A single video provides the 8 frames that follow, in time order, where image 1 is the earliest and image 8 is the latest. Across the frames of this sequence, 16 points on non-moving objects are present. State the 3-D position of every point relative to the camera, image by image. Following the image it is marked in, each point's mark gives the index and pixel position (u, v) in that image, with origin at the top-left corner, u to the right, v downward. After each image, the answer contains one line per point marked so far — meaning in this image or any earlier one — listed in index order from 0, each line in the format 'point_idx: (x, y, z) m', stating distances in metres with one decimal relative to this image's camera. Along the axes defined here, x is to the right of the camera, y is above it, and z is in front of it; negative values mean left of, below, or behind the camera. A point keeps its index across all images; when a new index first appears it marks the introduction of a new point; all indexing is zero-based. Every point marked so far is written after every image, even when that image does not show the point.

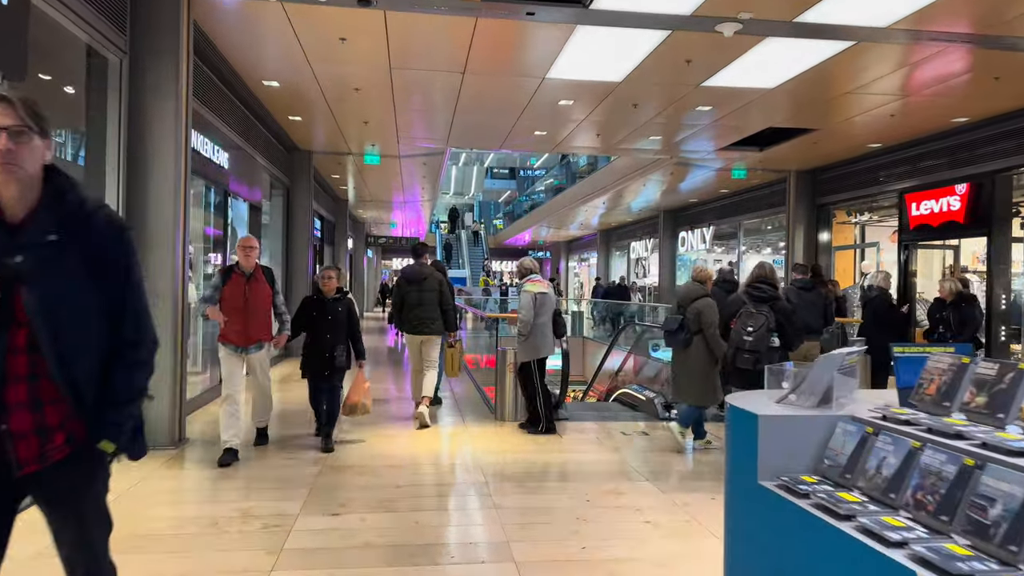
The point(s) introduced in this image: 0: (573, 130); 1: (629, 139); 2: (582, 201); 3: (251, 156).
0: (+0.7, +2.0, +8.9) m
1: (+1.6, +2.0, +9.9) m
2: (+1.9, +2.4, +19.7) m
3: (-3.1, +1.5, +8.5) m
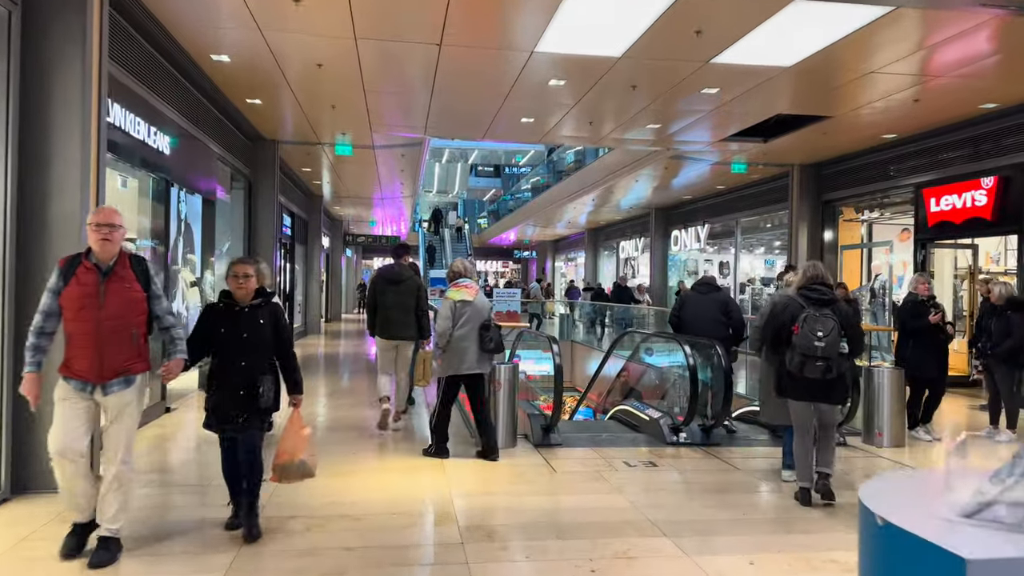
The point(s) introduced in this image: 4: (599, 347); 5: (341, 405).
0: (+0.6, +2.0, +8.2) m
1: (+1.4, +2.0, +9.2) m
2: (+1.5, +2.3, +19.0) m
3: (-3.2, +1.5, +7.6) m
4: (+1.7, -1.2, +14.3) m
5: (-1.7, -1.1, +7.1) m
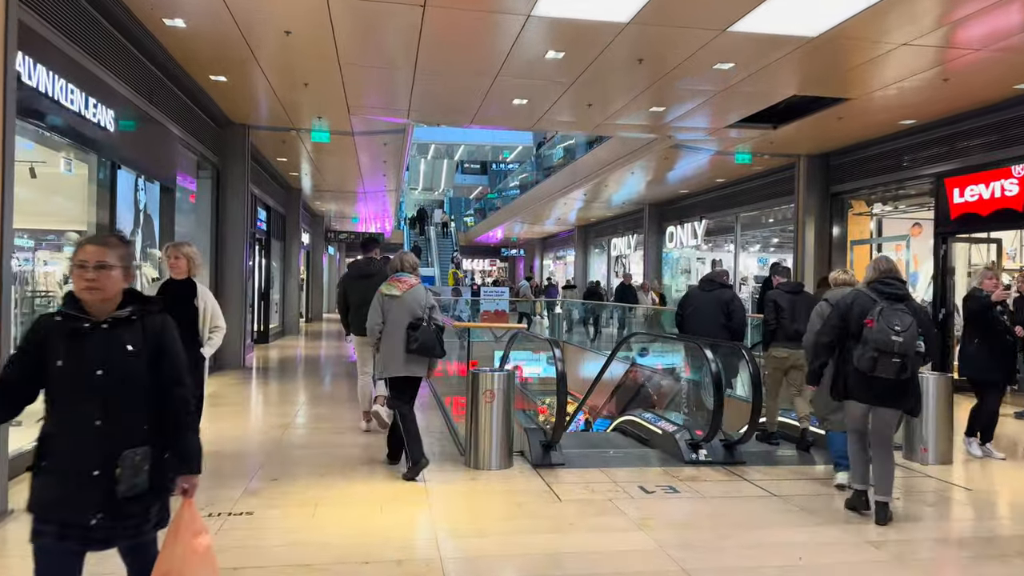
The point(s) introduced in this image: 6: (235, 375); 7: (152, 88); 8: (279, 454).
0: (+0.5, +2.0, +7.5) m
1: (+1.3, +2.0, +8.5) m
2: (+1.2, +2.4, +18.3) m
3: (-3.3, +1.6, +6.9) m
4: (+1.5, -1.1, +13.7) m
5: (-1.7, -1.1, +6.5) m
6: (-3.2, -1.0, +8.4) m
7: (-3.3, +1.8, +6.6) m
8: (-1.5, -1.1, +4.8) m
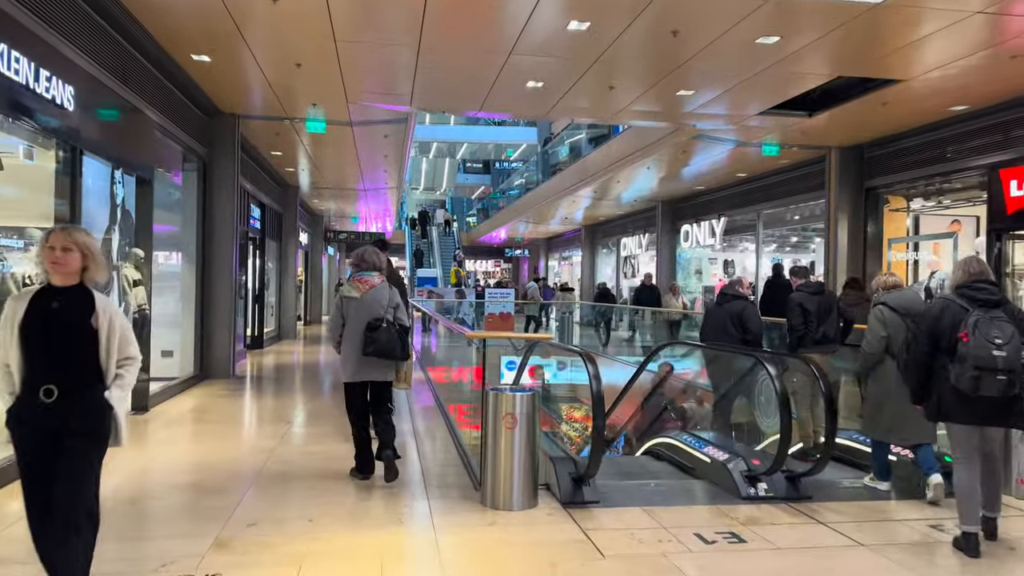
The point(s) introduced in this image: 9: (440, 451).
0: (+0.6, +2.0, +6.9) m
1: (+1.4, +2.0, +7.9) m
2: (+1.3, +2.3, +17.7) m
3: (-3.2, +1.5, +6.3) m
4: (+1.6, -1.2, +13.0) m
5: (-1.6, -1.1, +5.8) m
6: (-3.0, -1.0, +7.8) m
7: (-3.1, +1.8, +6.0) m
8: (-1.4, -1.1, +4.1) m
9: (-0.6, -1.4, +6.3) m
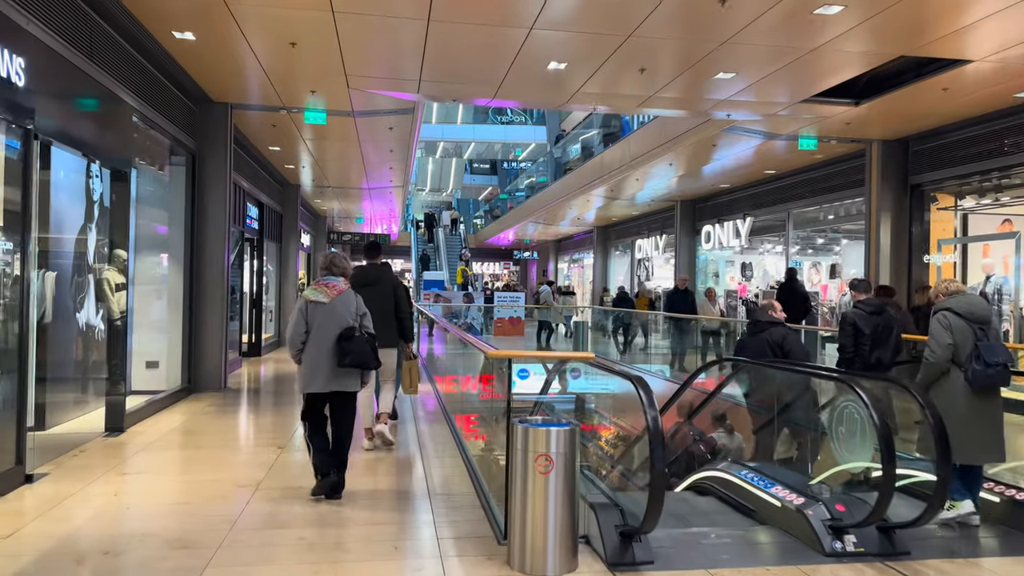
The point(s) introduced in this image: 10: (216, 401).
0: (+0.7, +1.9, +6.2) m
1: (+1.6, +2.0, +7.2) m
2: (+1.6, +2.3, +17.0) m
3: (-3.1, +1.5, +5.6) m
4: (+1.8, -1.2, +12.4) m
5: (-1.5, -1.2, +5.1) m
6: (-2.9, -1.1, +7.1) m
7: (-3.0, +1.8, +5.3) m
8: (-1.3, -1.1, +3.4) m
9: (-0.5, -1.4, +5.6) m
10: (-2.9, -1.1, +7.0) m
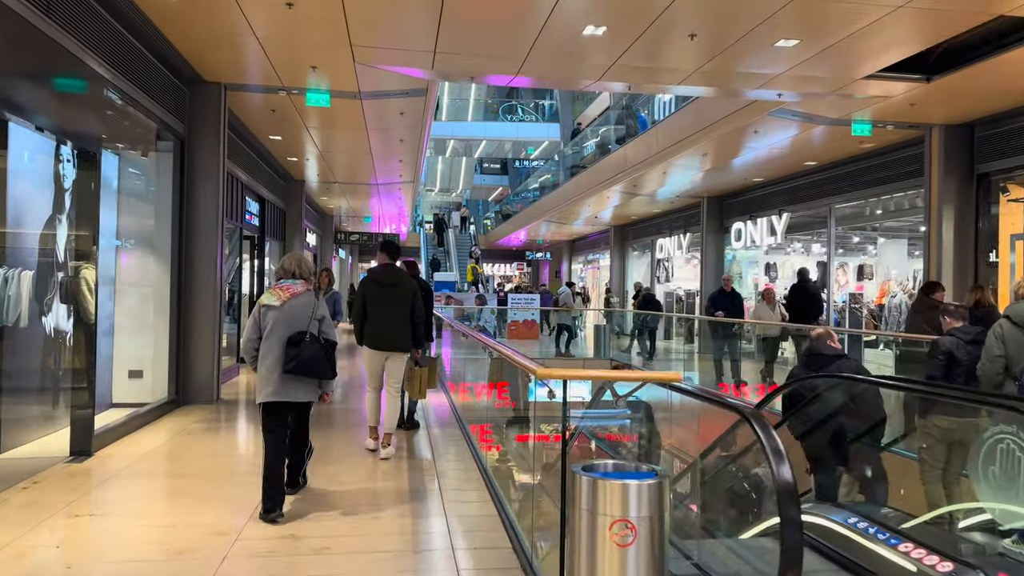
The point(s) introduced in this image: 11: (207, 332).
0: (+1.0, +1.9, +5.4) m
1: (+1.8, +2.0, +6.4) m
2: (+1.9, +2.2, +16.2) m
3: (-2.9, +1.5, +4.9) m
4: (+2.1, -1.3, +11.6) m
5: (-1.3, -1.2, +4.4) m
6: (-2.7, -1.1, +6.4) m
7: (-2.8, +1.8, +4.6) m
8: (-1.1, -1.1, +2.7) m
9: (-0.3, -1.5, +4.9) m
10: (-2.7, -1.1, +6.3) m
11: (-2.8, -0.4, +6.7) m
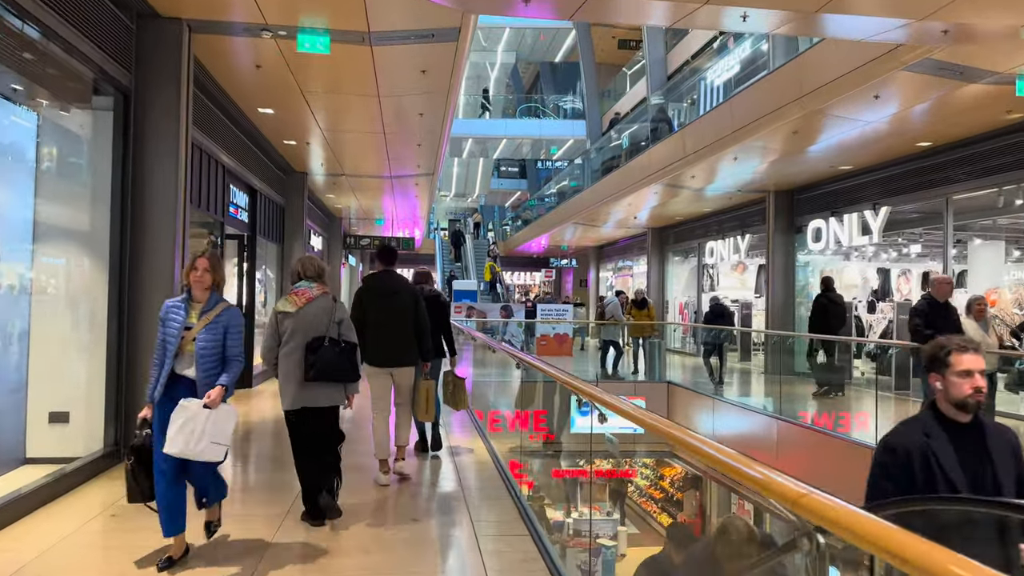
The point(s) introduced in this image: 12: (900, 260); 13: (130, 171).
0: (+1.4, +1.9, +3.7) m
1: (+2.2, +1.9, +4.7) m
2: (+2.5, +2.0, +14.5) m
3: (-2.5, +1.4, +3.2) m
4: (+2.6, -1.4, +9.8) m
5: (-0.9, -1.2, +2.6) m
6: (-2.2, -1.1, +4.7) m
7: (-2.4, +1.7, +2.9) m
8: (-0.7, -1.1, +0.9) m
9: (+0.1, -1.5, +3.1) m
10: (-2.2, -1.2, +4.6) m
11: (-2.4, -0.5, +5.0) m
12: (+5.0, +0.4, +9.5) m
13: (-2.6, +0.7, +4.9) m
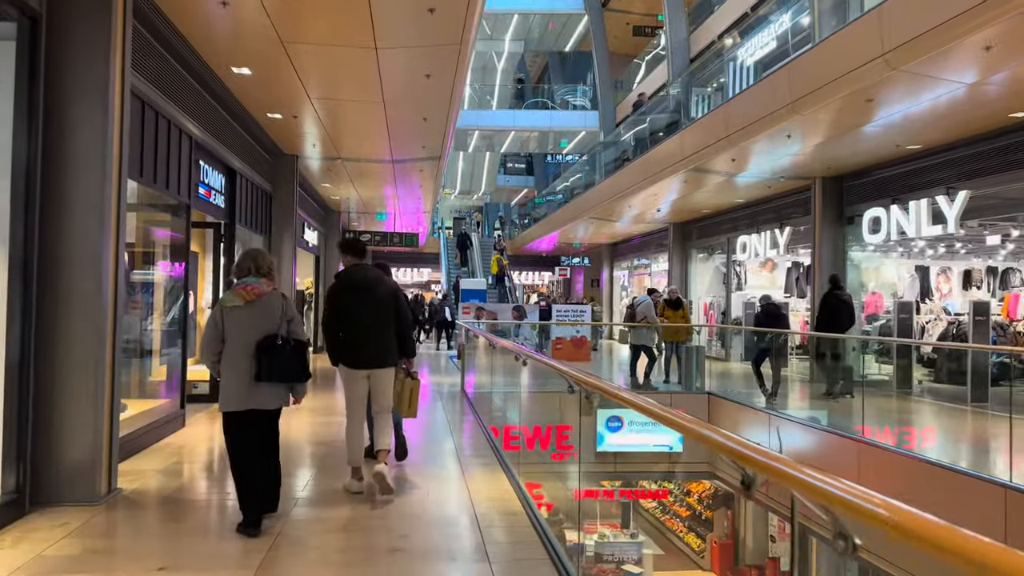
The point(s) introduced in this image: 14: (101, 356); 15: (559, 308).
0: (+1.6, +1.9, +2.5) m
1: (+2.4, +1.9, +3.5) m
2: (+2.7, +2.1, +13.3) m
3: (-2.3, +1.5, +2.0) m
4: (+2.8, -1.3, +8.6) m
5: (-0.7, -1.2, +1.5) m
6: (-2.1, -1.1, +3.5) m
7: (-2.2, +1.8, +1.8) m
8: (-0.5, -1.1, -0.2) m
9: (+0.3, -1.4, +1.9) m
10: (-2.0, -1.1, +3.4) m
11: (-2.2, -0.4, +3.8) m
12: (+5.3, +0.4, +8.3) m
13: (-2.4, +0.8, +3.7) m
14: (-2.1, -0.4, +3.8) m
15: (+0.9, -0.4, +13.5) m
